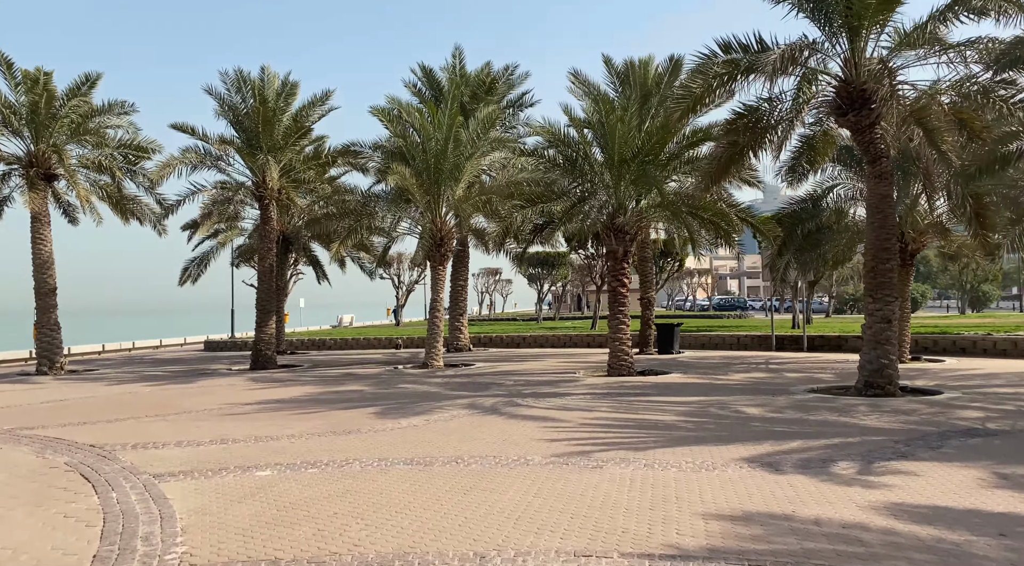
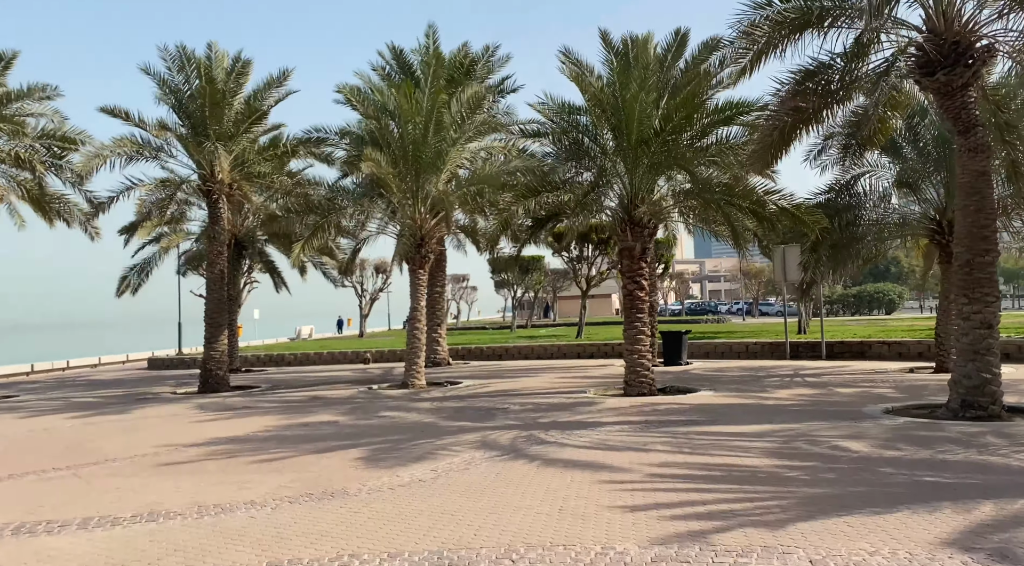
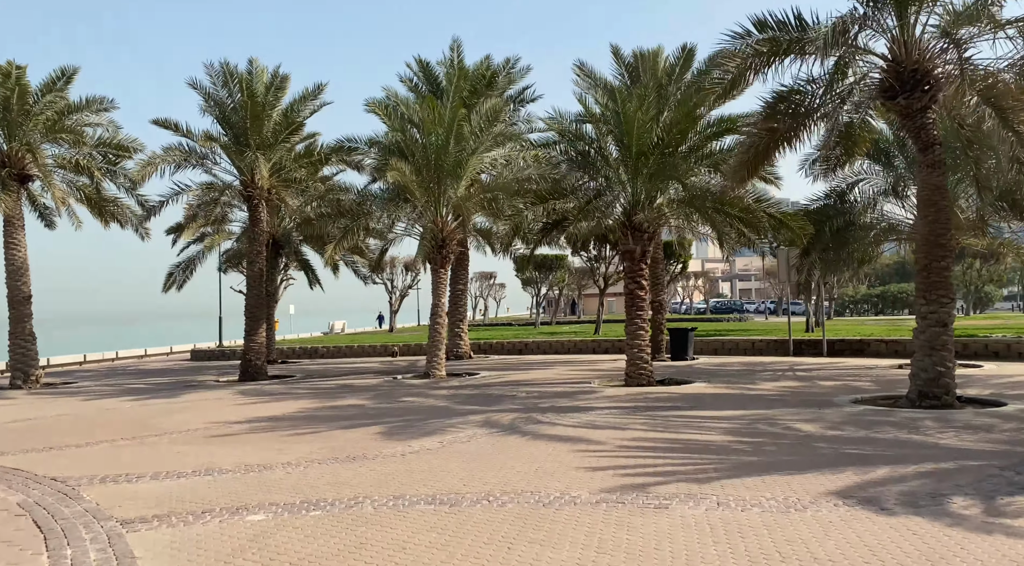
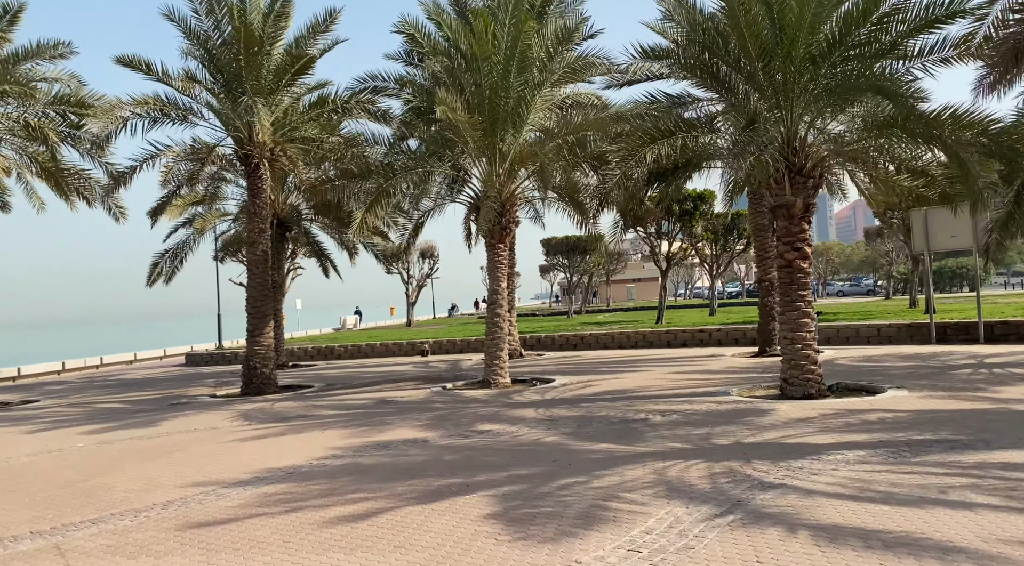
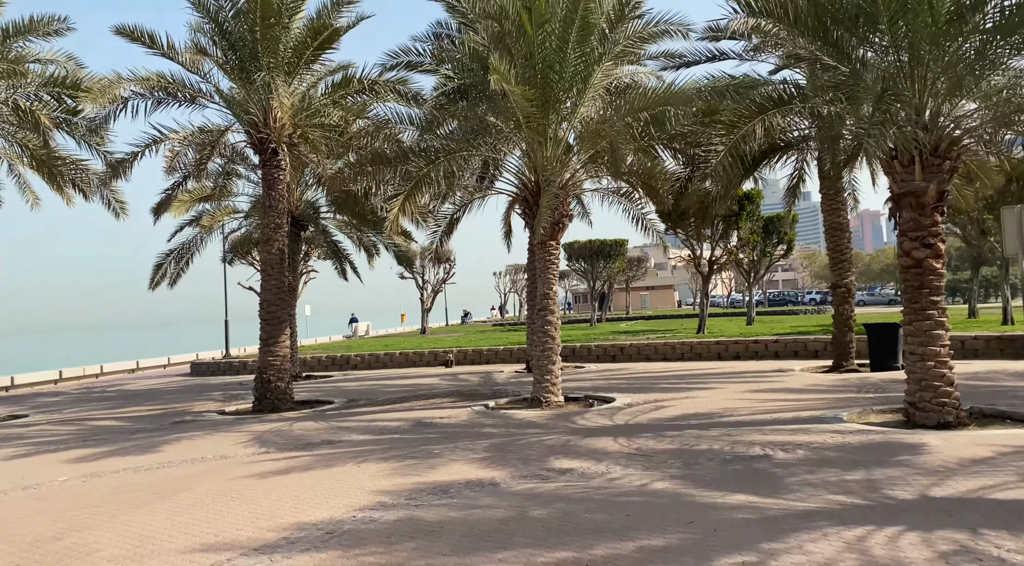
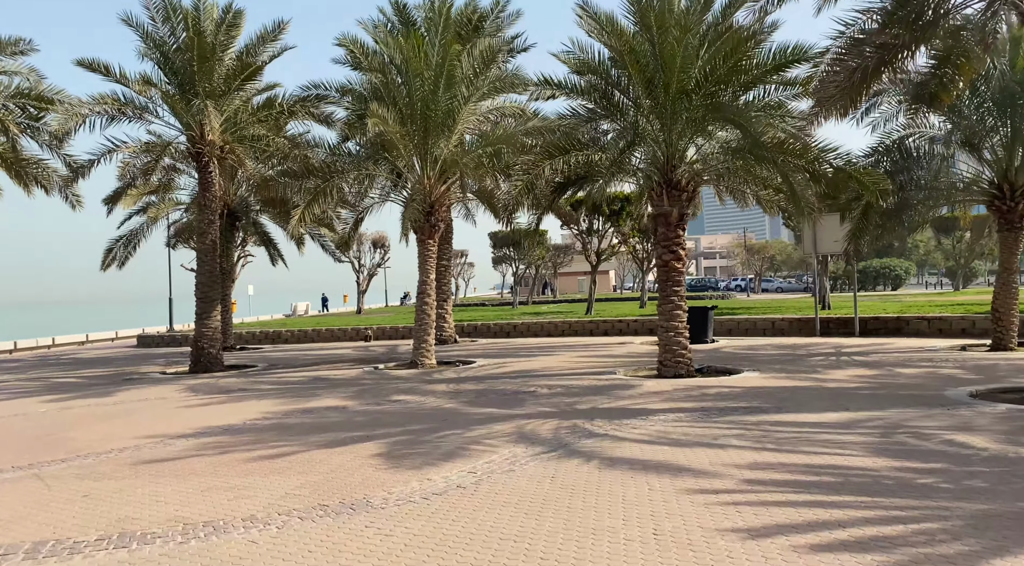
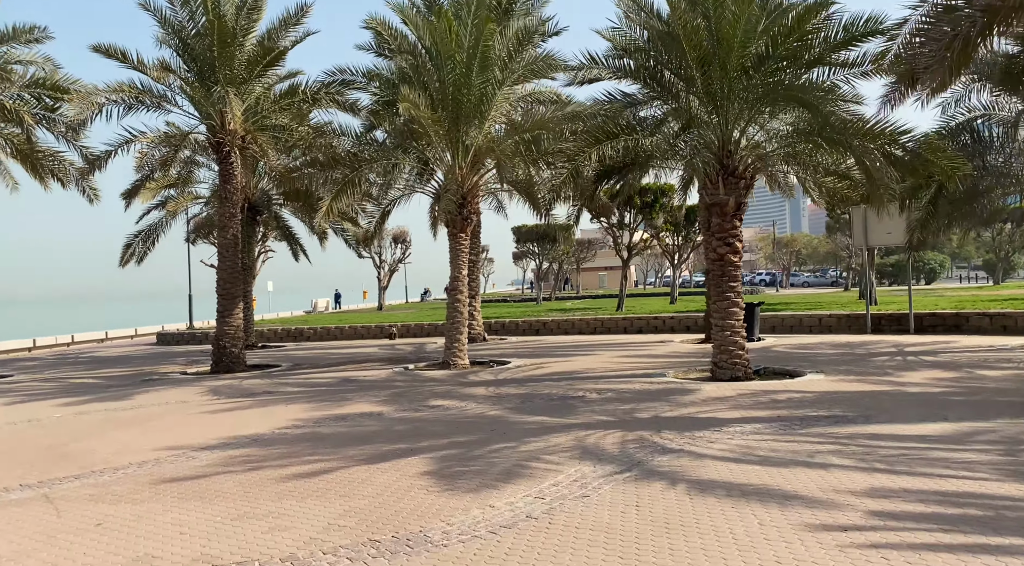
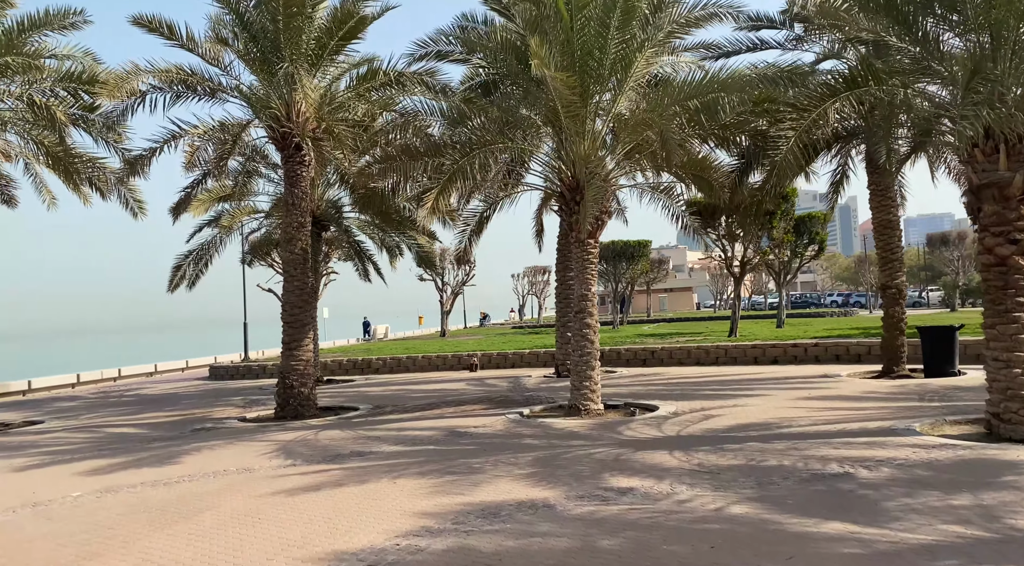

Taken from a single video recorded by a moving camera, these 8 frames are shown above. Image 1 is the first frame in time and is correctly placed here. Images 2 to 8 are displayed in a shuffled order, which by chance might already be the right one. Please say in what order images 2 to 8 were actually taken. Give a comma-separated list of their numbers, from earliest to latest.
3, 2, 6, 7, 4, 5, 8
